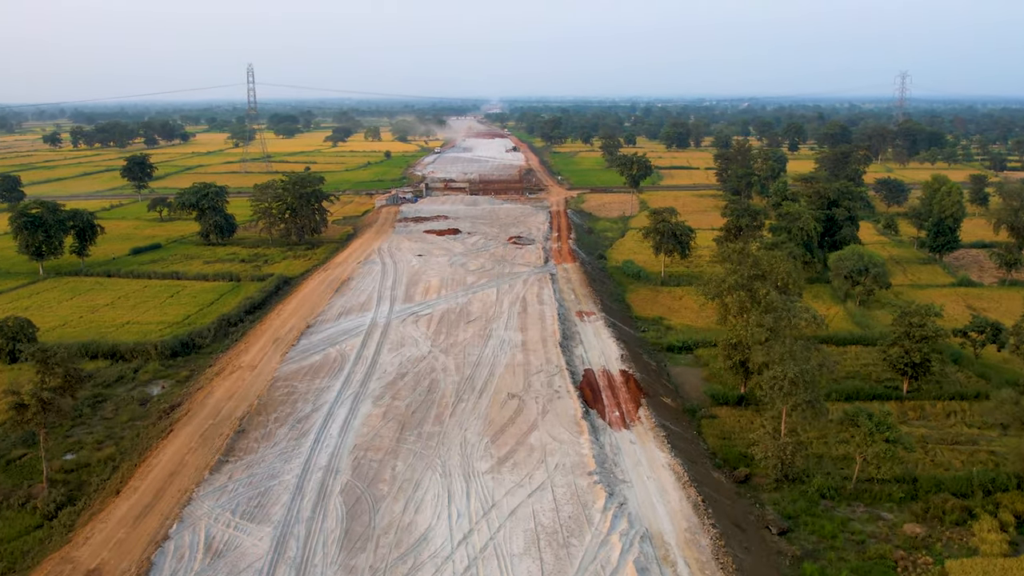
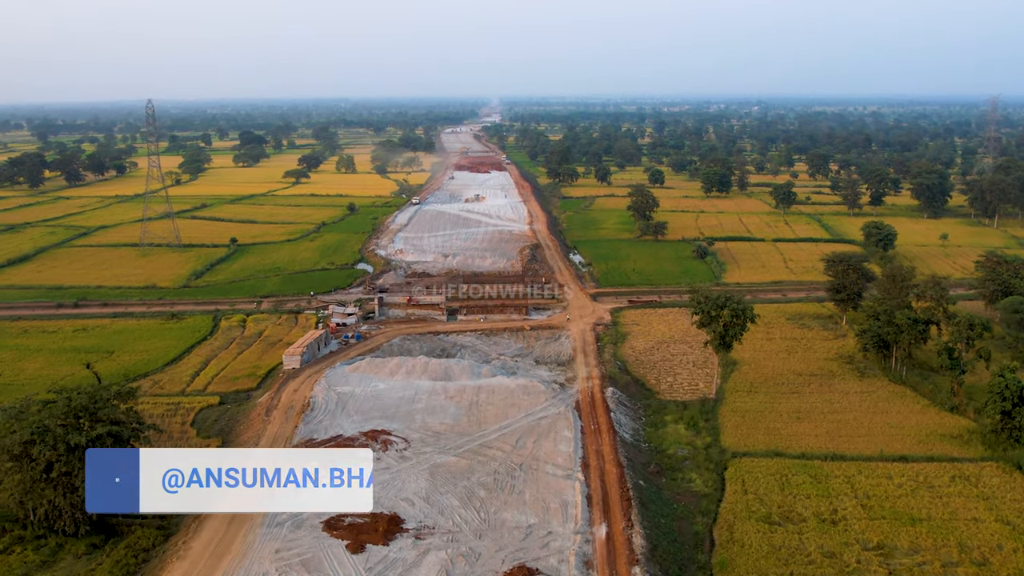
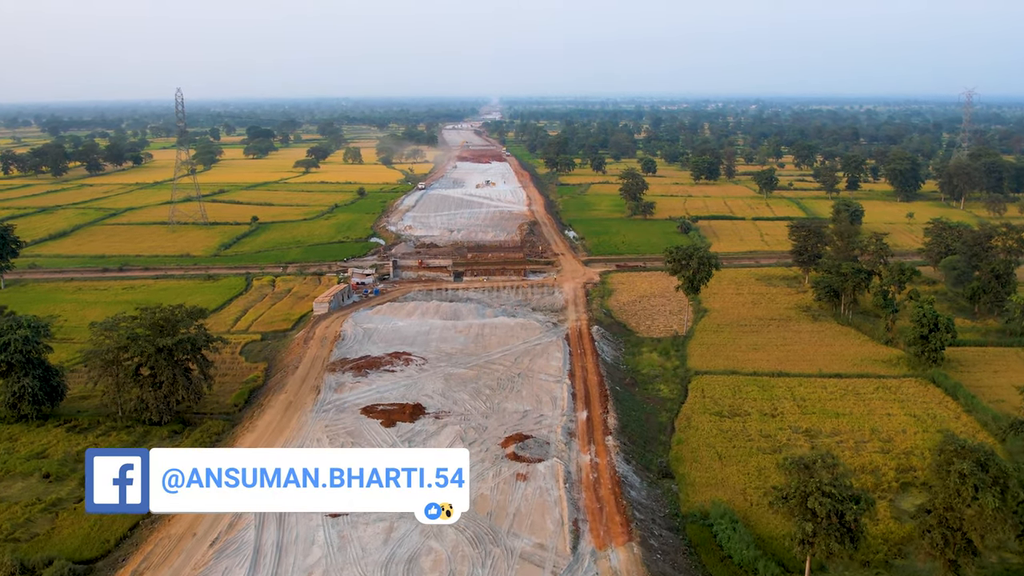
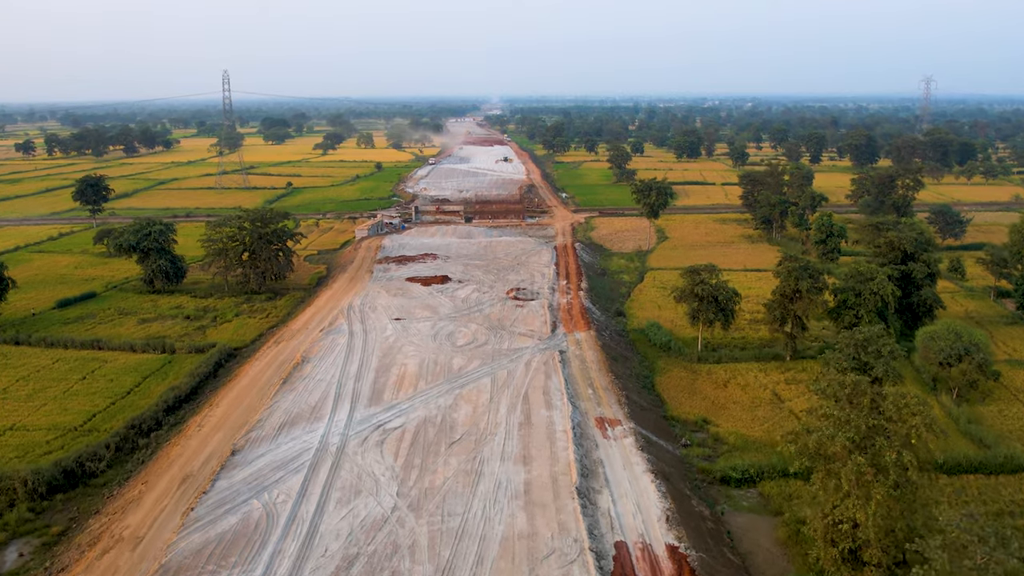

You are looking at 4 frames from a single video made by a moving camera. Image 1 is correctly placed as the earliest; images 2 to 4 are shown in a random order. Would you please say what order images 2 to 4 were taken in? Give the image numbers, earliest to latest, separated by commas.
4, 3, 2
